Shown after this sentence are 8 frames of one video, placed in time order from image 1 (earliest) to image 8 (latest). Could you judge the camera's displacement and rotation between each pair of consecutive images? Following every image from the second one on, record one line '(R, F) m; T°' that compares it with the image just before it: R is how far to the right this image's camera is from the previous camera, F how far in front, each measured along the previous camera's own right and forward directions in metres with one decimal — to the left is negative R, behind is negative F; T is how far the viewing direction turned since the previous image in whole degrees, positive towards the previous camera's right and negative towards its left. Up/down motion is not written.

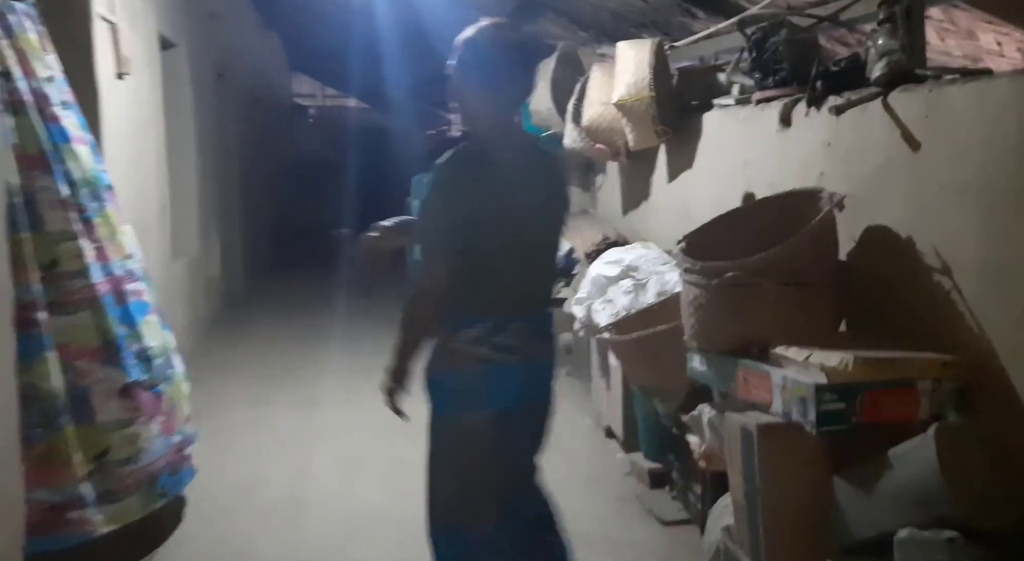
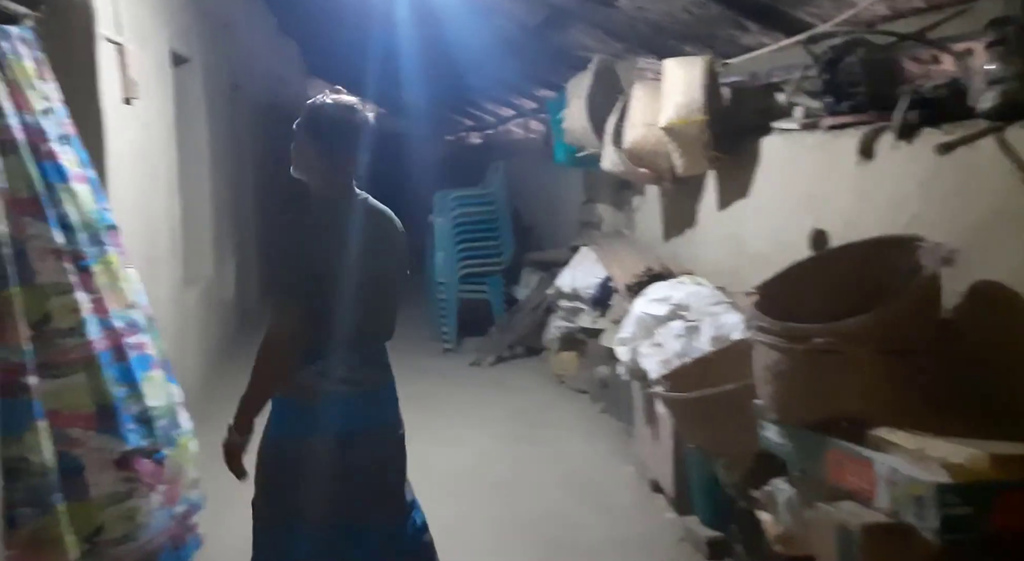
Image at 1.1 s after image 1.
(-0.1, +0.2) m; -1°
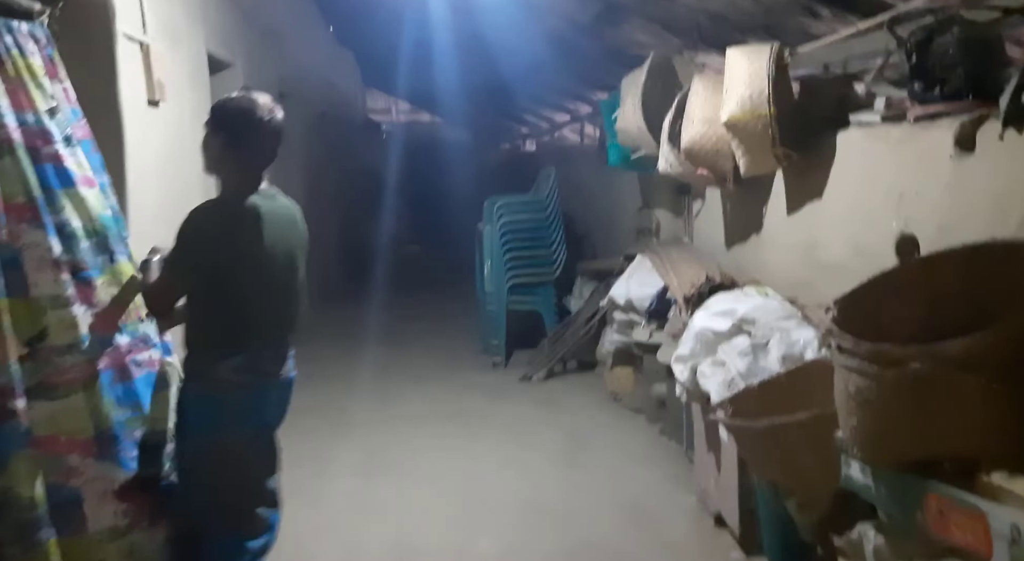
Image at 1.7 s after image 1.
(0.0, +0.2) m; -5°
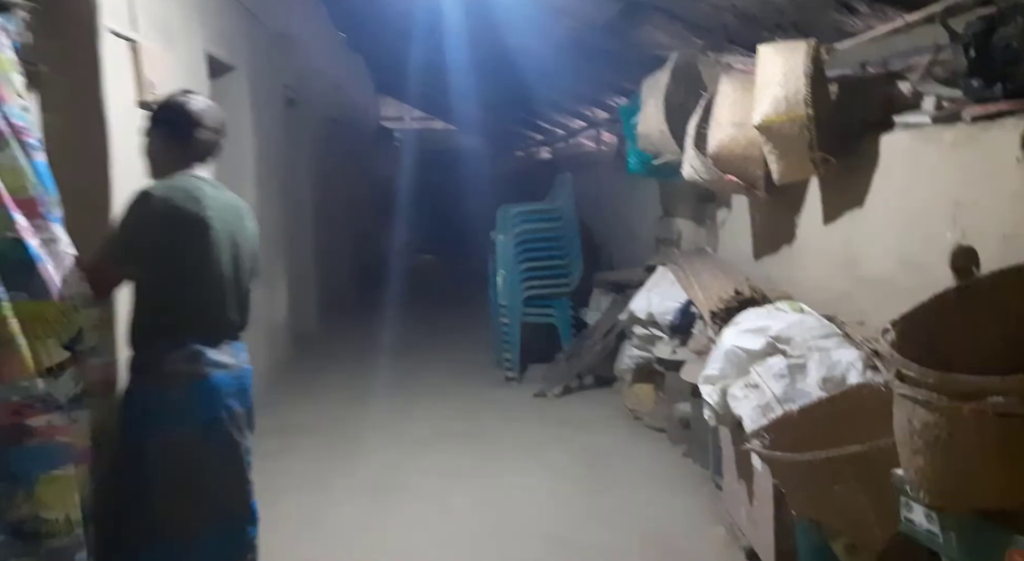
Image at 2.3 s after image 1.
(0.0, +0.2) m; -1°
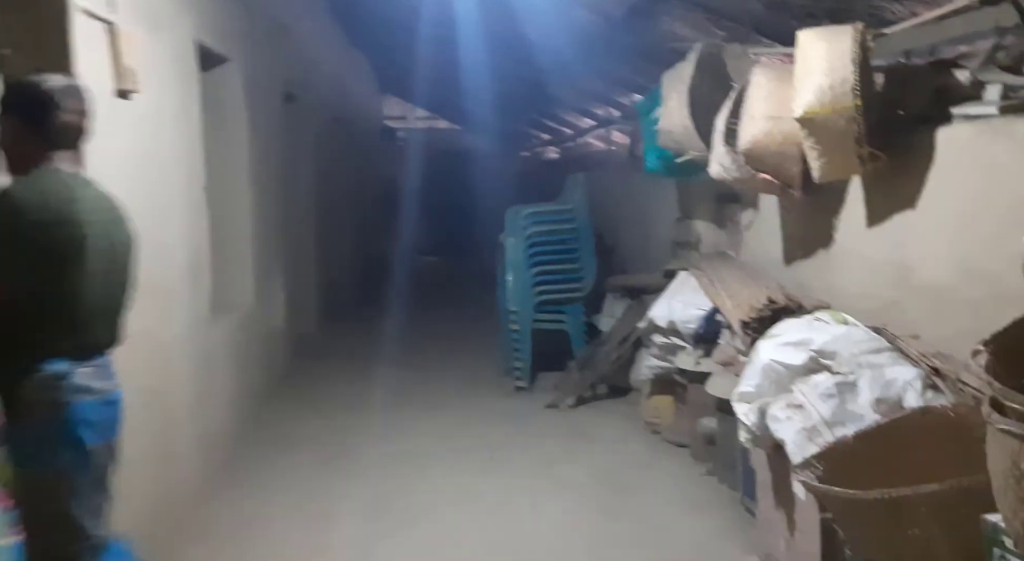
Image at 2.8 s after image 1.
(0.0, +0.2) m; 0°
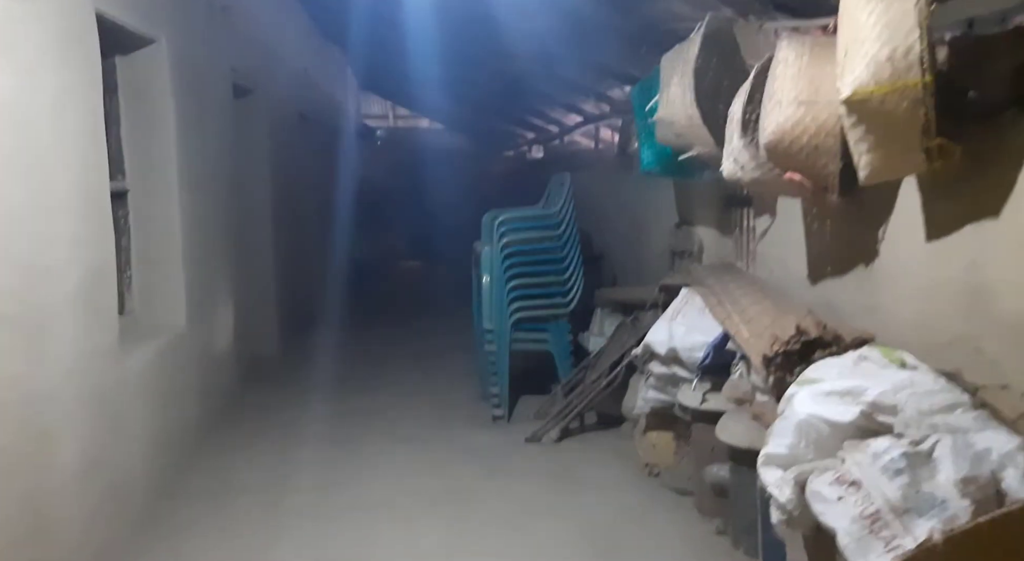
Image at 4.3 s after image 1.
(+0.1, +0.5) m; +1°
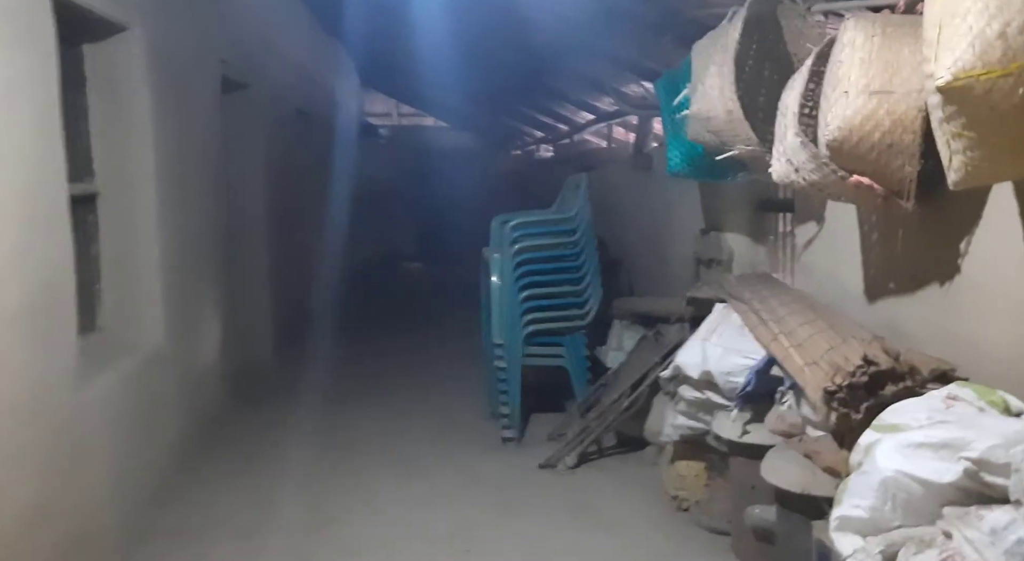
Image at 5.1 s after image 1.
(0.0, +0.3) m; 0°
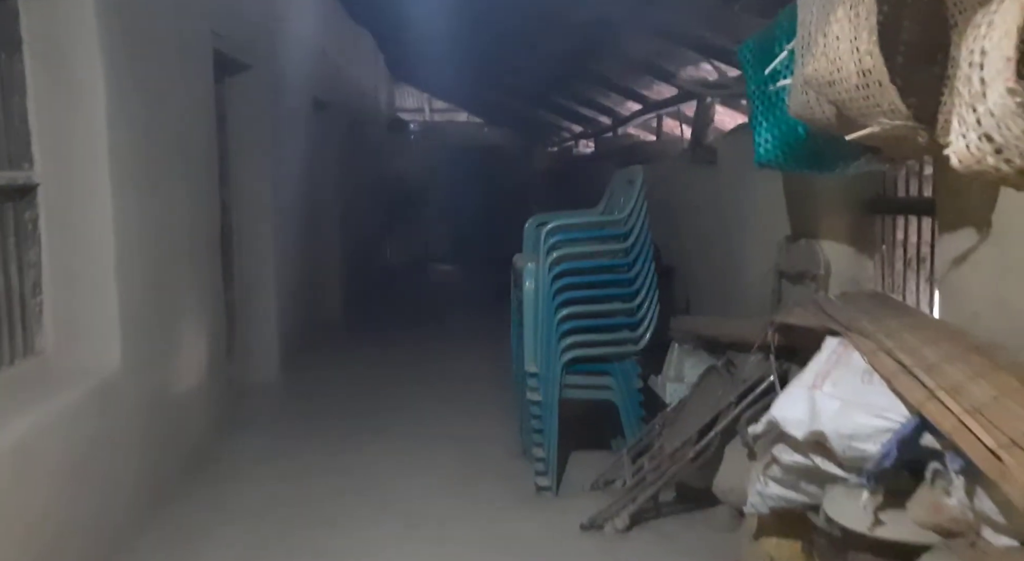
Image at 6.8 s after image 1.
(0.0, +0.6) m; -3°
